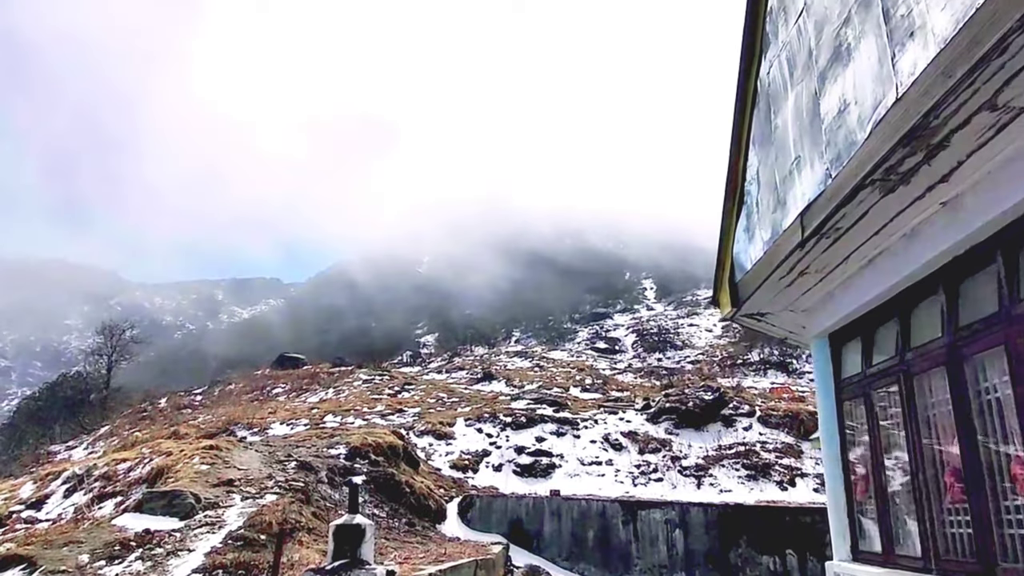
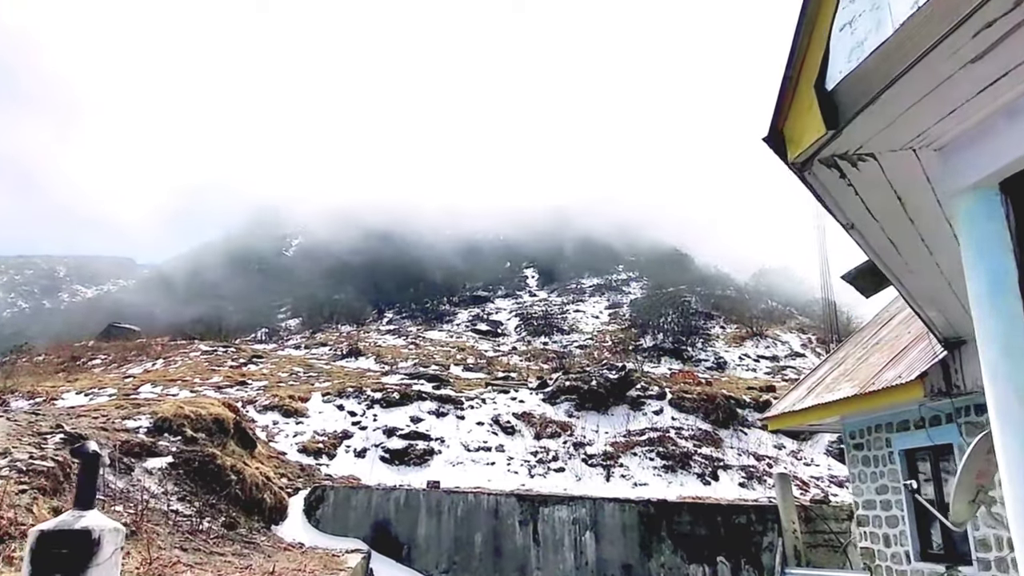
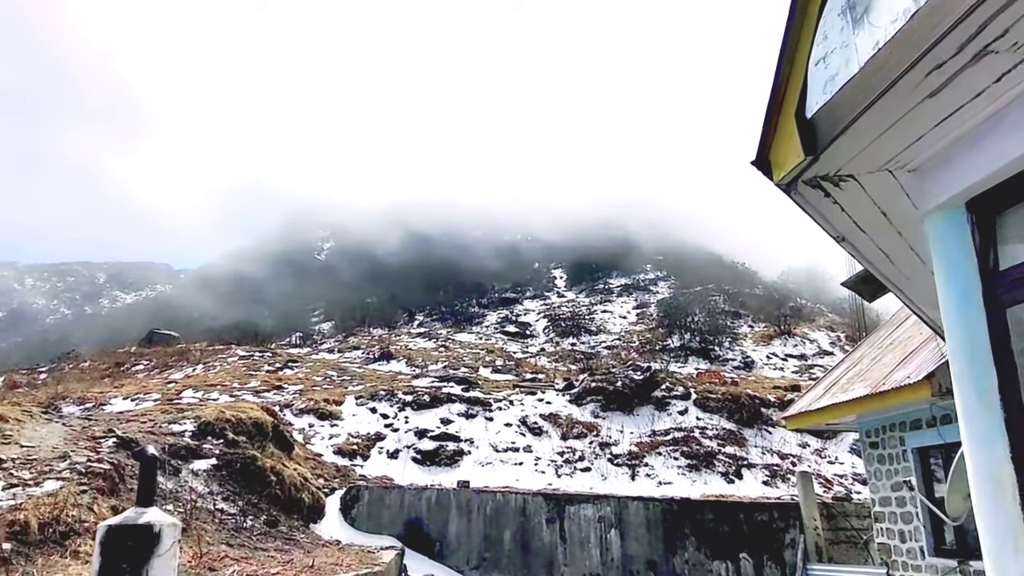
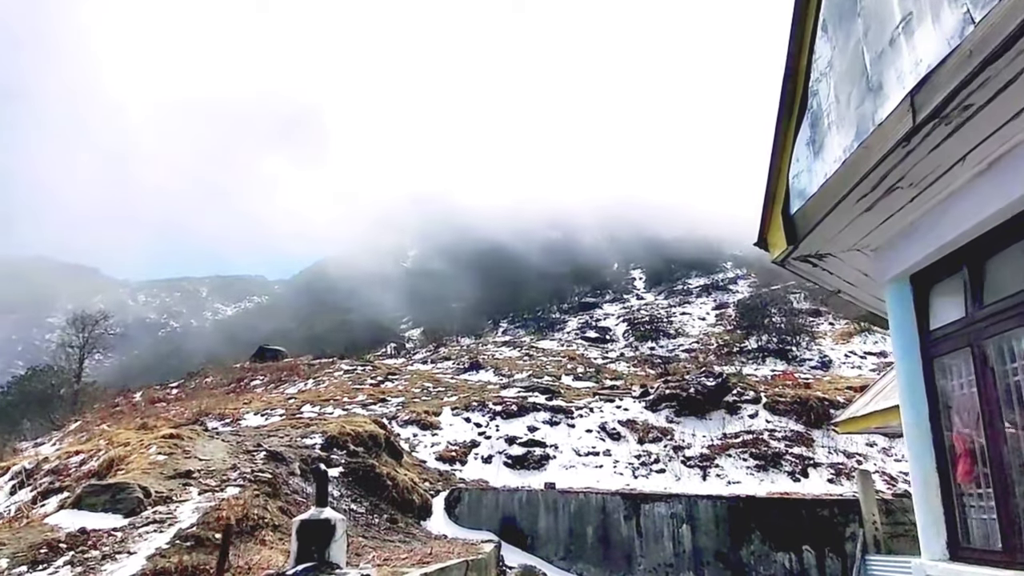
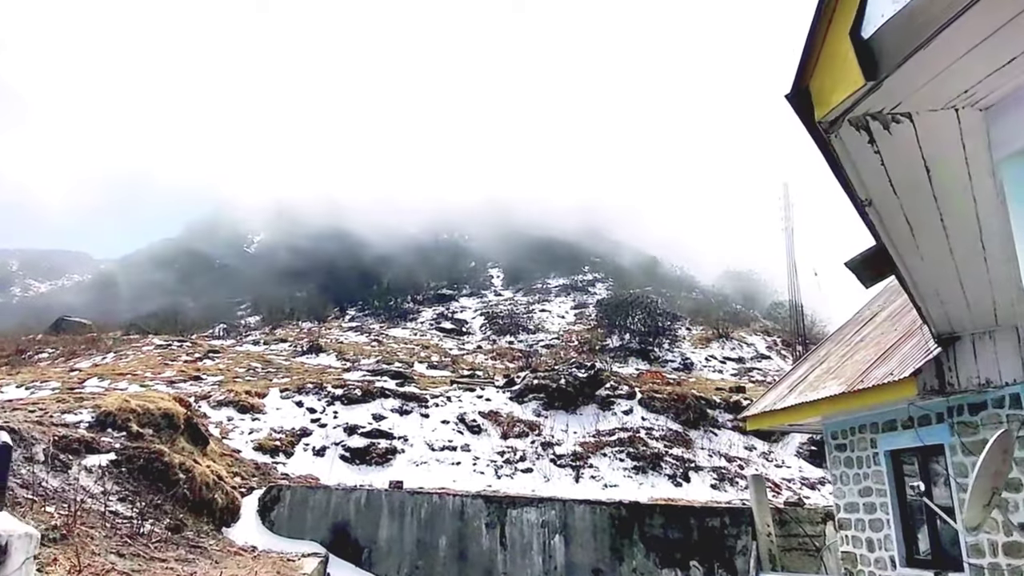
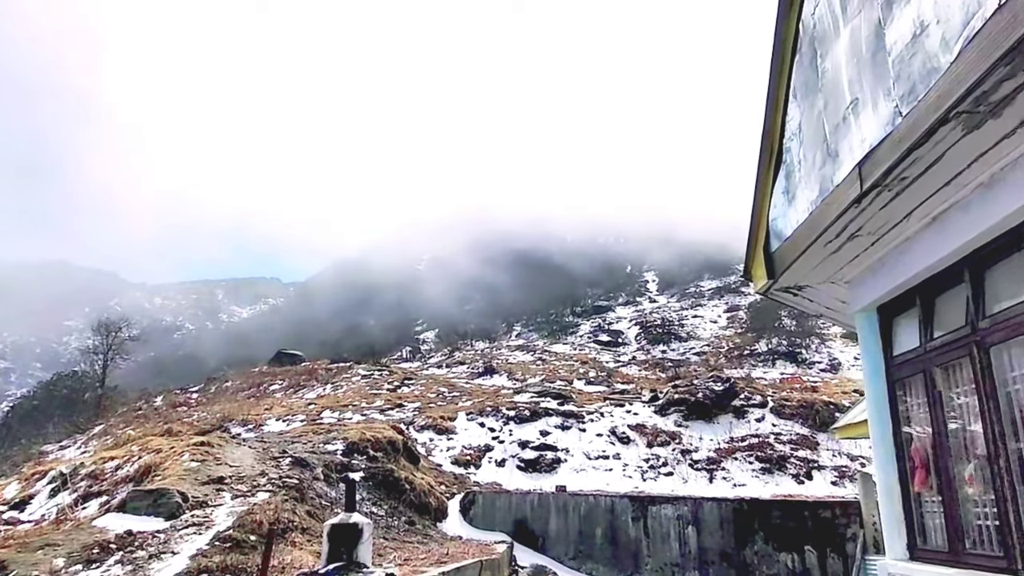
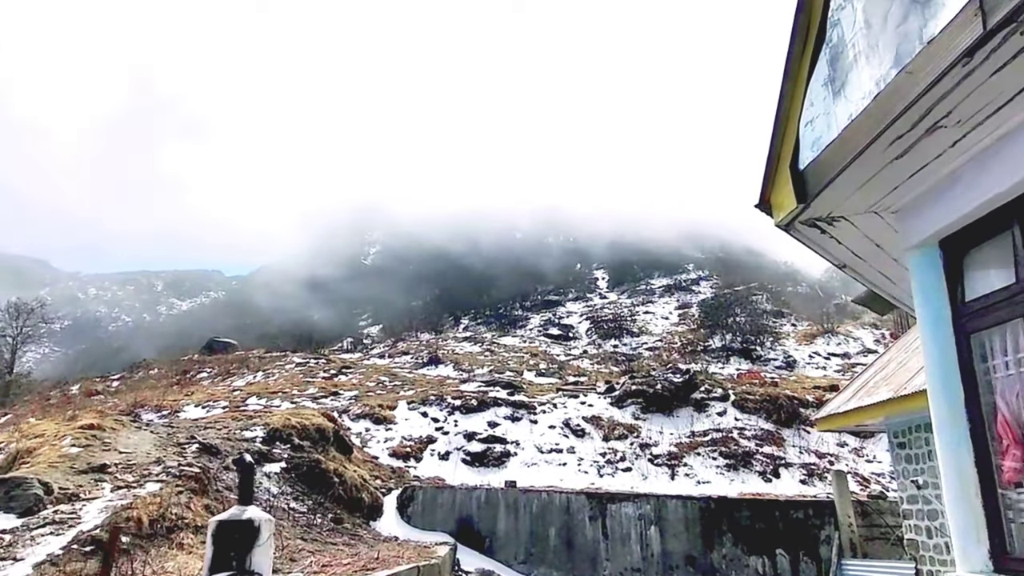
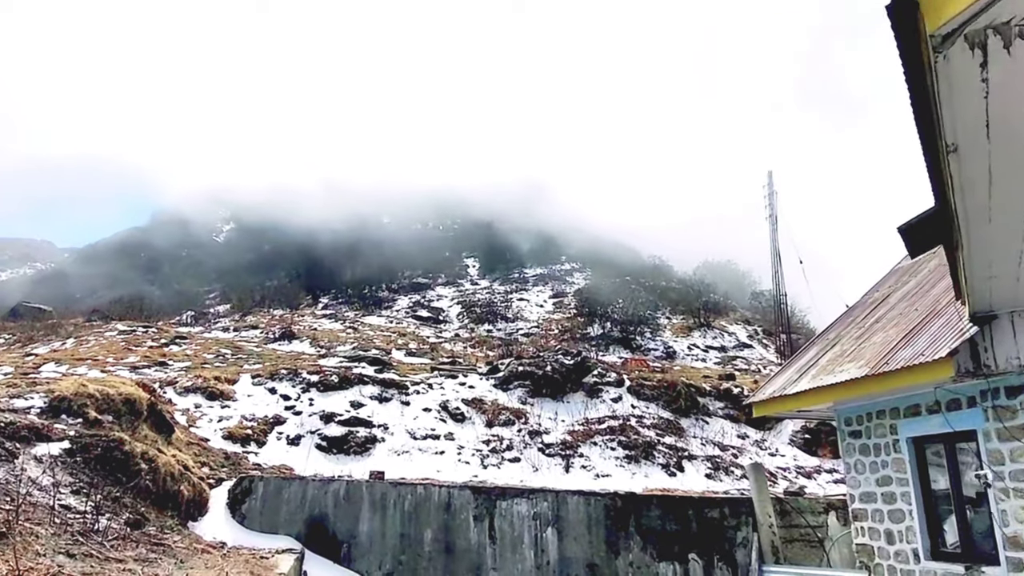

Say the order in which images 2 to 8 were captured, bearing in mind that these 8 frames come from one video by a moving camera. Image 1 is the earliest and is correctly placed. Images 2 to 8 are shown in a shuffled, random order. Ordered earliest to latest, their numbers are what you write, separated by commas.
6, 4, 7, 3, 2, 5, 8
